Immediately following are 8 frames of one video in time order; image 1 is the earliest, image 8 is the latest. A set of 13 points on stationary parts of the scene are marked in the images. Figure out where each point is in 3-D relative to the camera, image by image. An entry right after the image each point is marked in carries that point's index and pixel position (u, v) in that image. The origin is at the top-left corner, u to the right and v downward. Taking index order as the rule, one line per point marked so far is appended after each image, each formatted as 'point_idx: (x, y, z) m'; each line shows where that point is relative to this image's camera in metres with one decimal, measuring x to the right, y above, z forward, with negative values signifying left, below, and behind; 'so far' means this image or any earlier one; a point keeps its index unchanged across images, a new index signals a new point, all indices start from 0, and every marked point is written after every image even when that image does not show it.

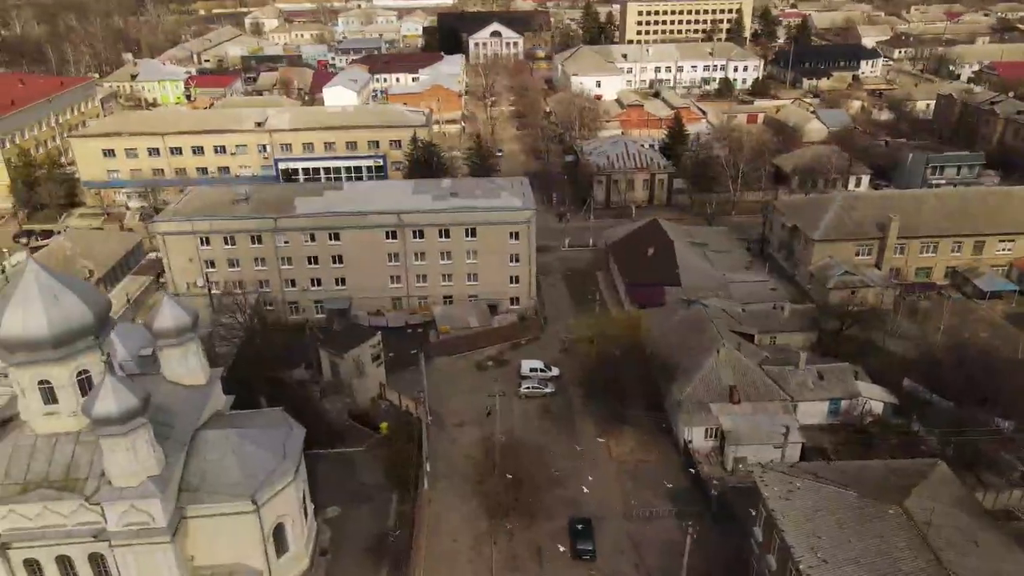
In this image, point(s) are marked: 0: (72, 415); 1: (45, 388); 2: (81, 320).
0: (-11.1, -3.2, +18.4) m
1: (-11.6, -2.5, +18.1) m
2: (-10.6, -0.7, +17.9) m
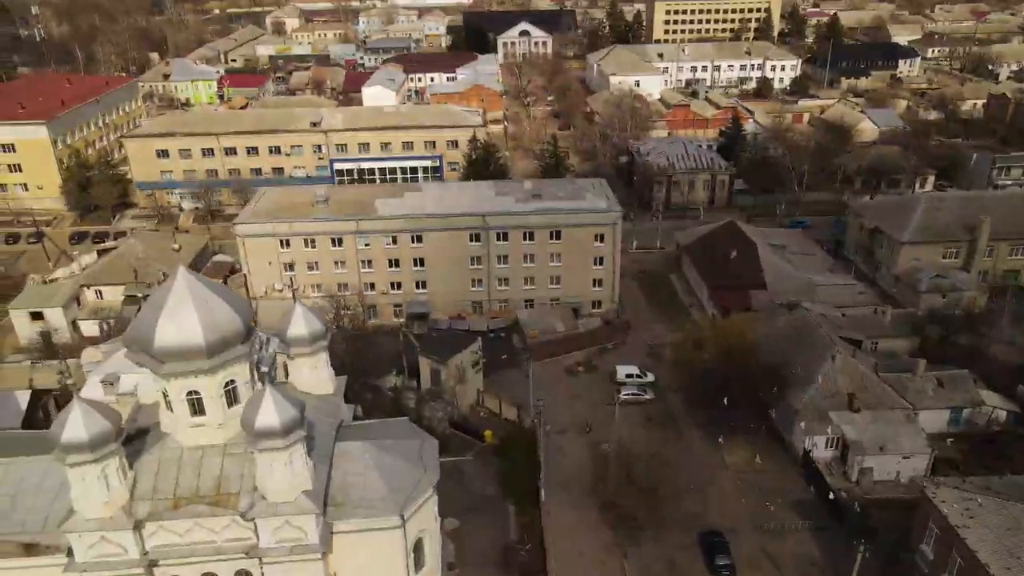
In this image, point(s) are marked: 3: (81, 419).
0: (-7.2, -3.4, +17.8) m
1: (-7.6, -2.7, +17.4) m
2: (-6.7, -0.9, +17.2) m
3: (-9.6, -2.9, +15.8) m
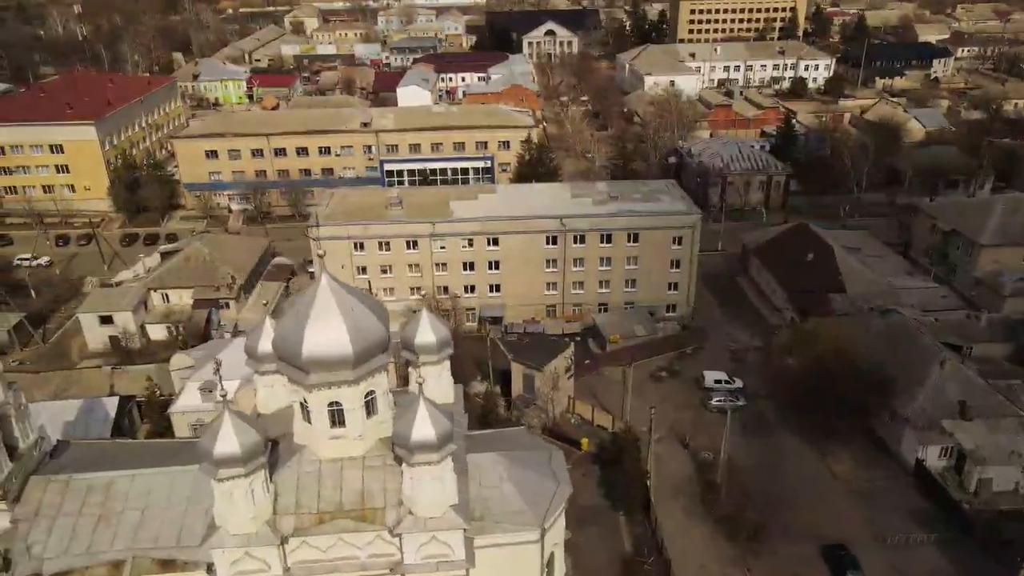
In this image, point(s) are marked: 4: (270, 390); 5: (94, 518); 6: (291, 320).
0: (-3.6, -3.6, +17.2) m
1: (-4.1, -2.9, +16.9) m
2: (-3.1, -1.1, +16.6) m
3: (-6.0, -3.1, +15.2) m
4: (-6.4, -2.8, +19.6) m
5: (-10.1, -5.5, +17.4) m
6: (-4.9, -0.7, +16.4) m
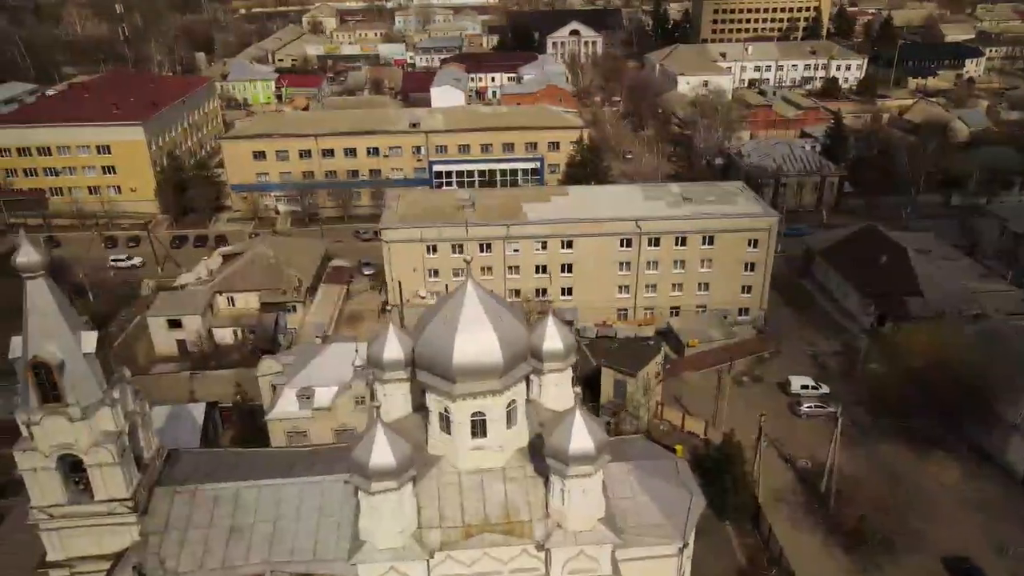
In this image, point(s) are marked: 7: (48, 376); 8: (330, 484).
0: (-0.3, -3.7, +16.7) m
1: (-0.8, -3.0, +16.4) m
2: (+0.2, -1.2, +16.2) m
3: (-2.7, -3.2, +14.8) m
4: (-3.1, -2.9, +19.2) m
5: (-6.7, -5.7, +17.0) m
6: (-1.6, -0.8, +15.9) m
7: (-9.8, -1.9, +15.4) m
8: (-4.5, -4.8, +17.7) m
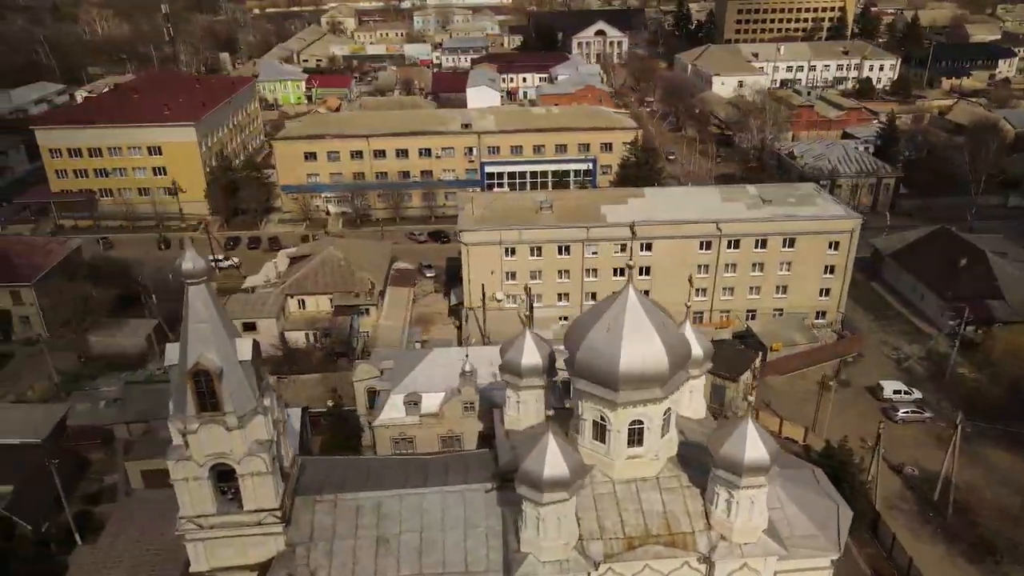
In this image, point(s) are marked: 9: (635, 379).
0: (+3.2, -3.8, +16.4) m
1: (+2.7, -3.1, +16.0) m
2: (+3.7, -1.3, +15.8) m
3: (+0.8, -3.3, +14.4) m
4: (+0.4, -3.0, +18.8) m
5: (-3.2, -5.8, +16.6) m
6: (+1.9, -0.9, +15.5) m
7: (-6.3, -2.0, +15.0) m
8: (-1.0, -4.9, +17.4) m
9: (+2.6, -1.9, +15.2) m
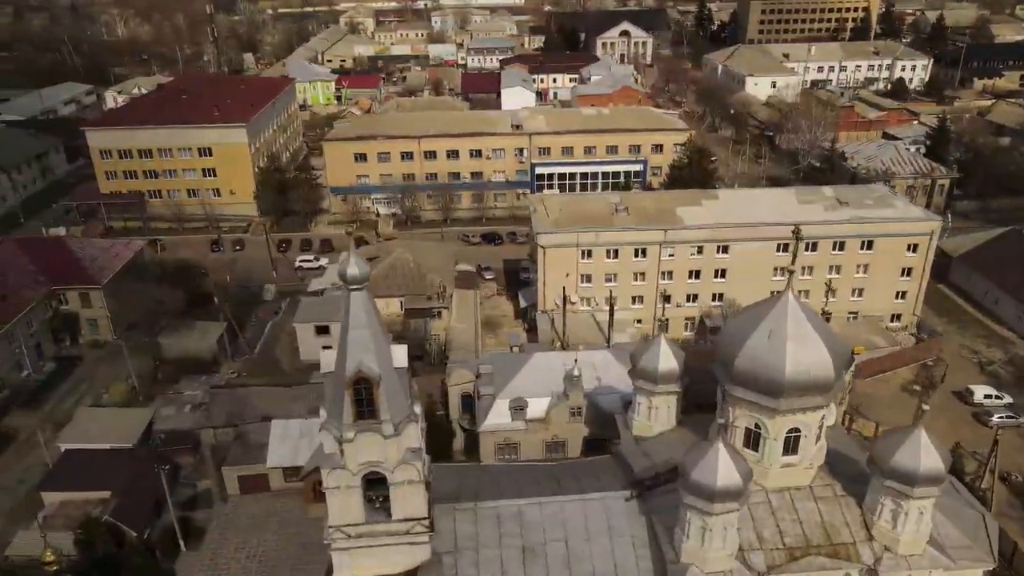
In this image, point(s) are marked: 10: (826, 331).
0: (+6.6, -4.0, +16.1) m
1: (+6.1, -3.3, +15.7) m
2: (+7.1, -1.5, +15.5) m
3: (+4.1, -3.4, +14.1) m
4: (+3.8, -3.1, +18.5) m
5: (+0.1, -5.9, +16.4) m
6: (+5.3, -1.1, +15.2) m
7: (-2.9, -2.1, +14.8) m
8: (+2.4, -5.0, +17.1) m
9: (+5.9, -2.0, +14.9) m
10: (+6.7, -0.9, +15.4) m
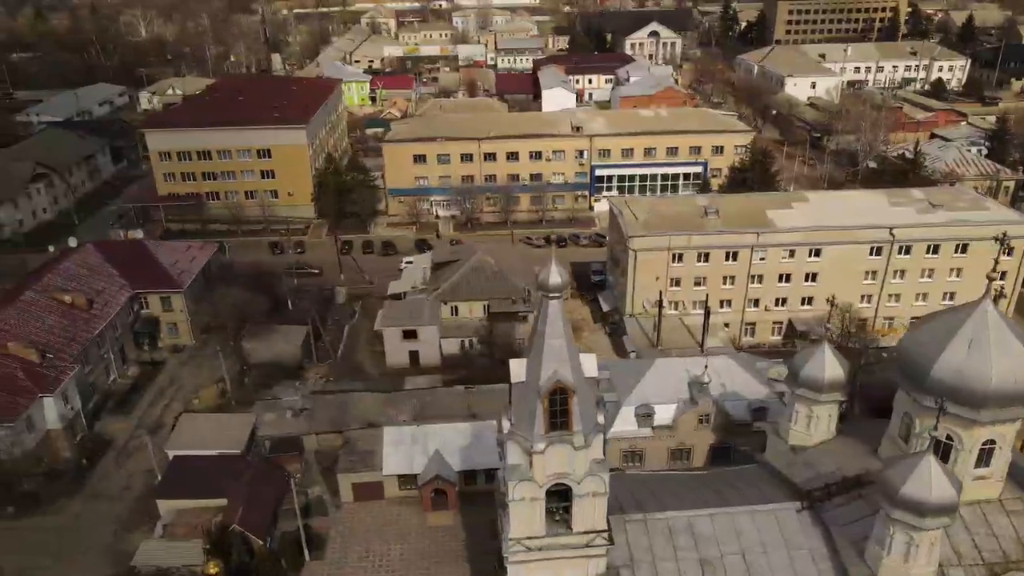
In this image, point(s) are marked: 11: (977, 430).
0: (+10.5, -4.1, +15.7) m
1: (+10.0, -3.4, +15.3) m
2: (+11.0, -1.6, +15.1) m
3: (+8.1, -3.6, +13.7) m
4: (+7.7, -3.3, +18.1) m
5: (+4.1, -6.1, +16.0) m
6: (+9.2, -1.2, +14.8) m
7: (+1.0, -2.3, +14.4) m
8: (+6.3, -5.2, +16.7) m
9: (+9.9, -2.1, +14.5) m
10: (+10.7, -1.1, +15.0) m
11: (+9.7, -3.0, +15.0) m
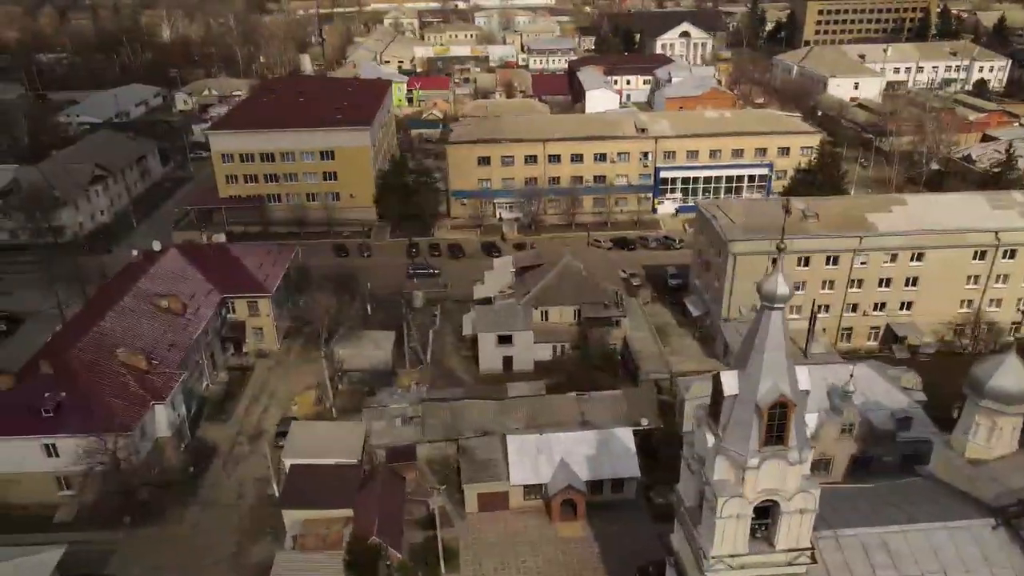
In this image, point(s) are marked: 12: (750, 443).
0: (+14.7, -4.3, +15.1) m
1: (+14.2, -3.6, +14.8) m
2: (+15.2, -1.8, +14.6) m
3: (+12.3, -3.8, +13.2) m
4: (+11.9, -3.5, +17.6) m
5: (+8.3, -6.3, +15.5) m
6: (+13.4, -1.4, +14.3) m
7: (+5.2, -2.5, +13.9) m
8: (+10.5, -5.4, +16.2) m
9: (+14.1, -2.3, +13.9) m
10: (+14.9, -1.3, +14.5) m
11: (+13.8, -3.2, +14.5) m
12: (+4.6, -3.0, +14.0) m
